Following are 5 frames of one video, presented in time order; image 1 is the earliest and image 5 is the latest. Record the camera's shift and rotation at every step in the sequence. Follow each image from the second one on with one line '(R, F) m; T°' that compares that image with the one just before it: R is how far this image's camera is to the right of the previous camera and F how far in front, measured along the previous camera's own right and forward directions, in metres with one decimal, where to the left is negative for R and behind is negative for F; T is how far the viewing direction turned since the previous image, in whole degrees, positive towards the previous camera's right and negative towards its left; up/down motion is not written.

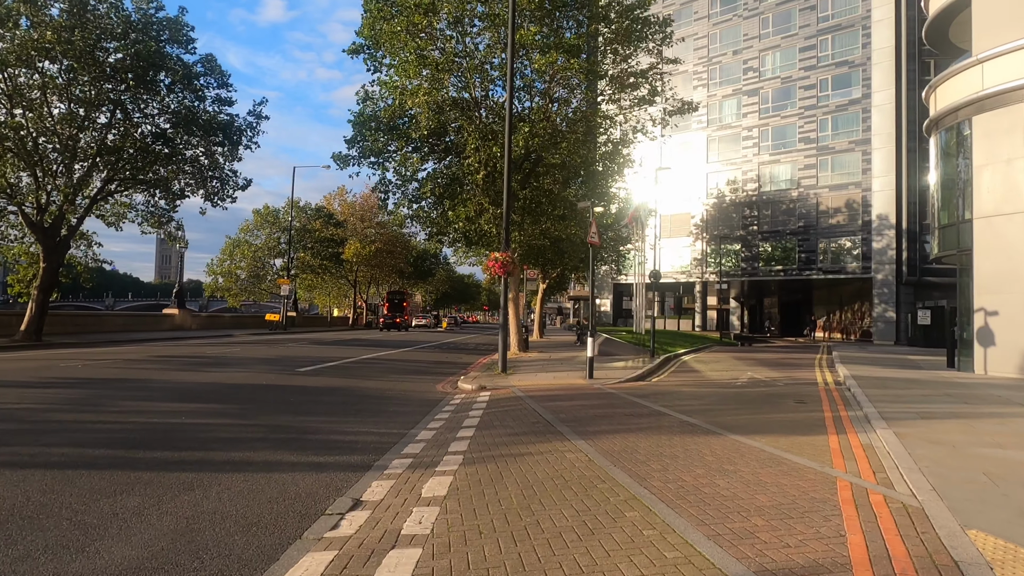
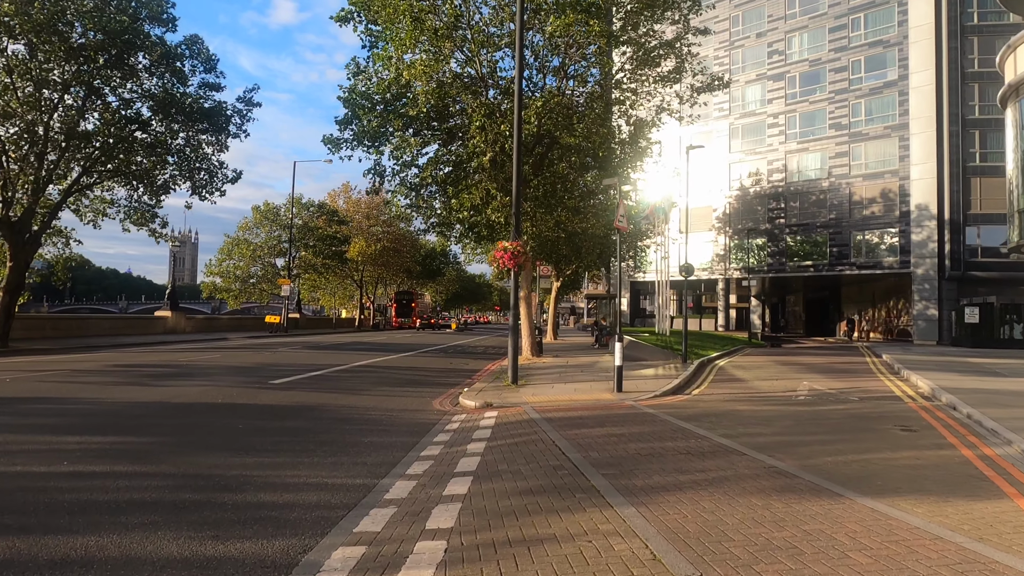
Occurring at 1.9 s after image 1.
(0.0, +2.4) m; -1°
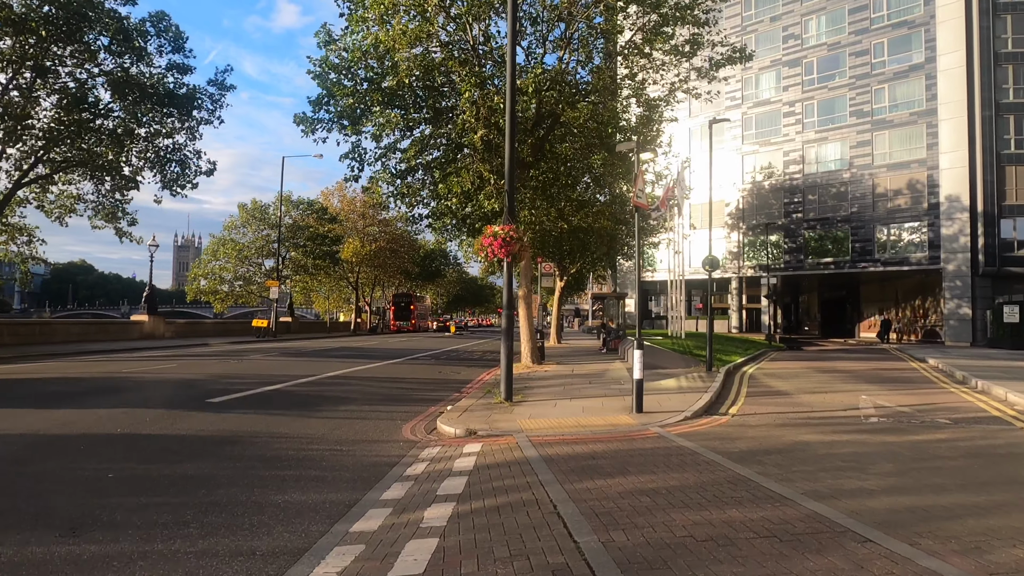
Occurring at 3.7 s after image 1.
(+0.2, +2.4) m; 0°
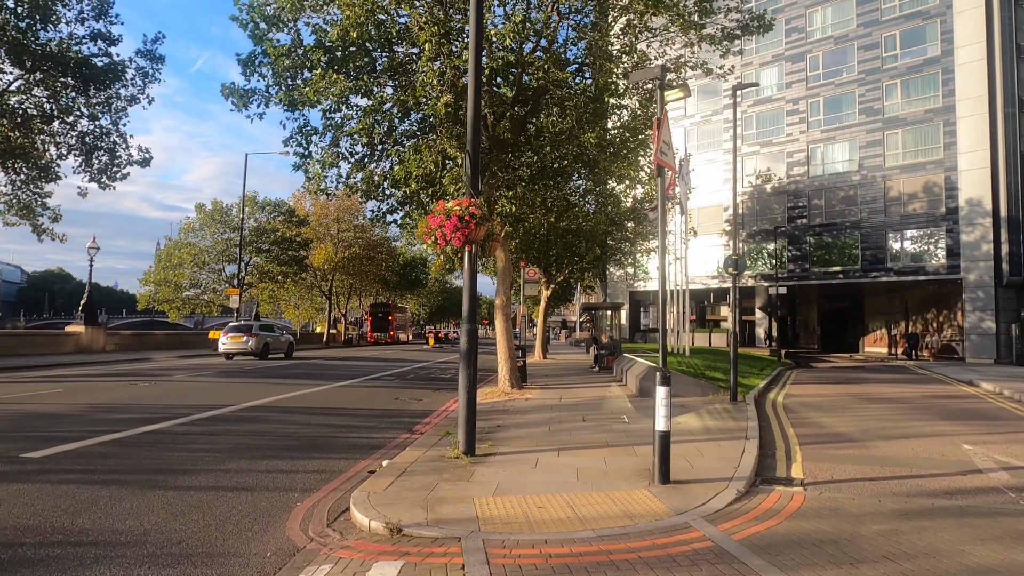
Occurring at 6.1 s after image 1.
(+0.3, +3.2) m; +1°
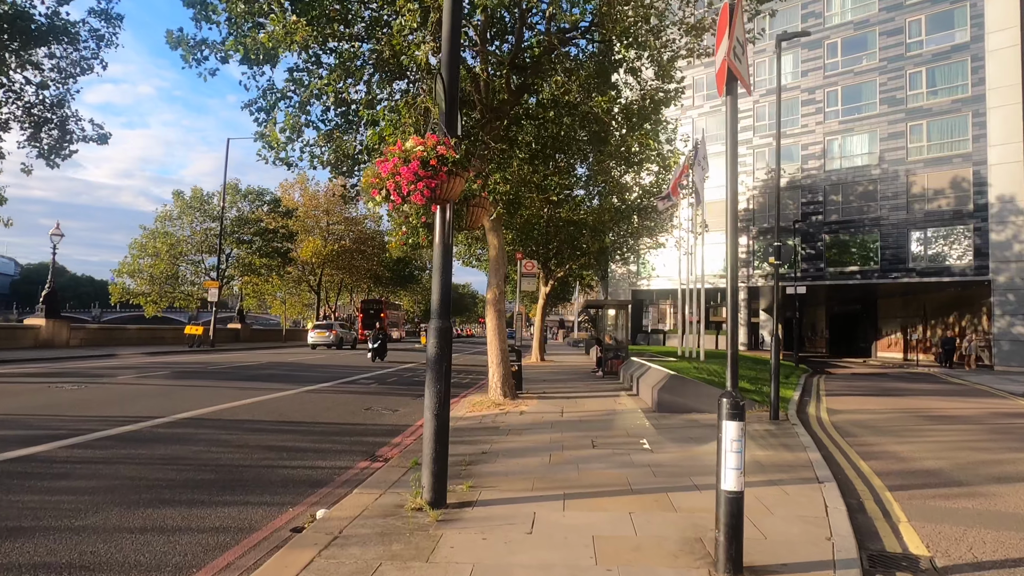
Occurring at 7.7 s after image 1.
(+0.1, +2.2) m; 0°
